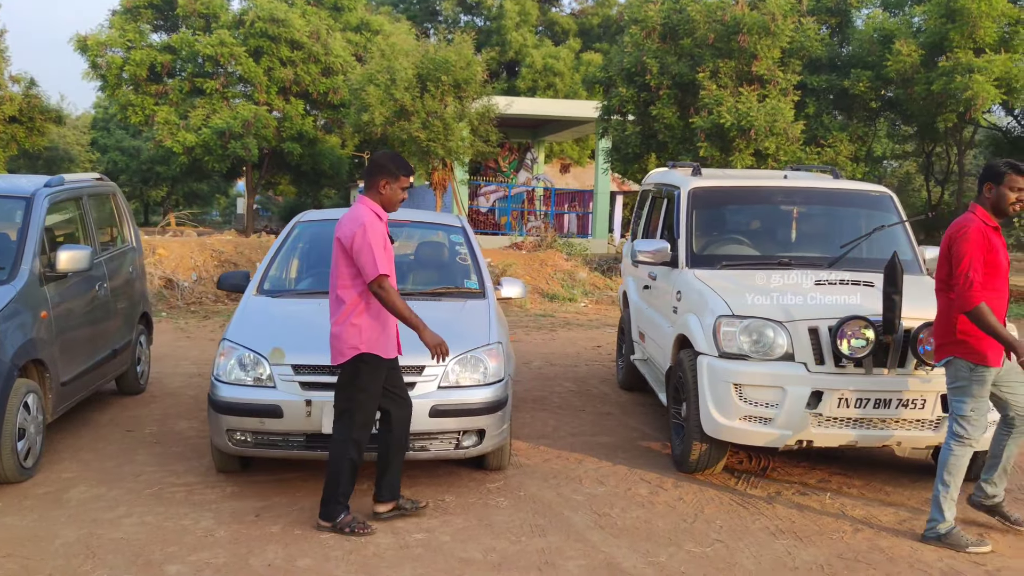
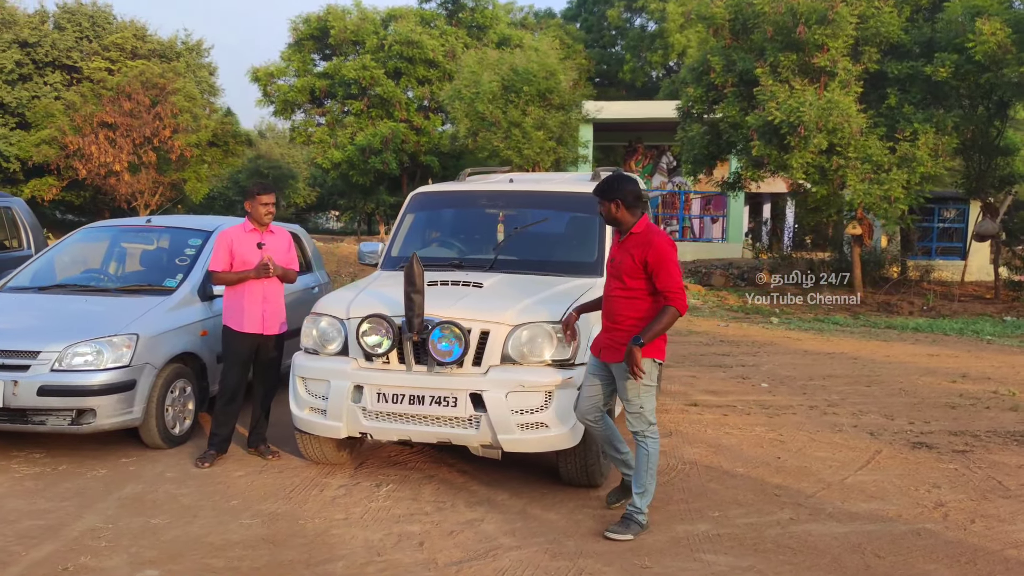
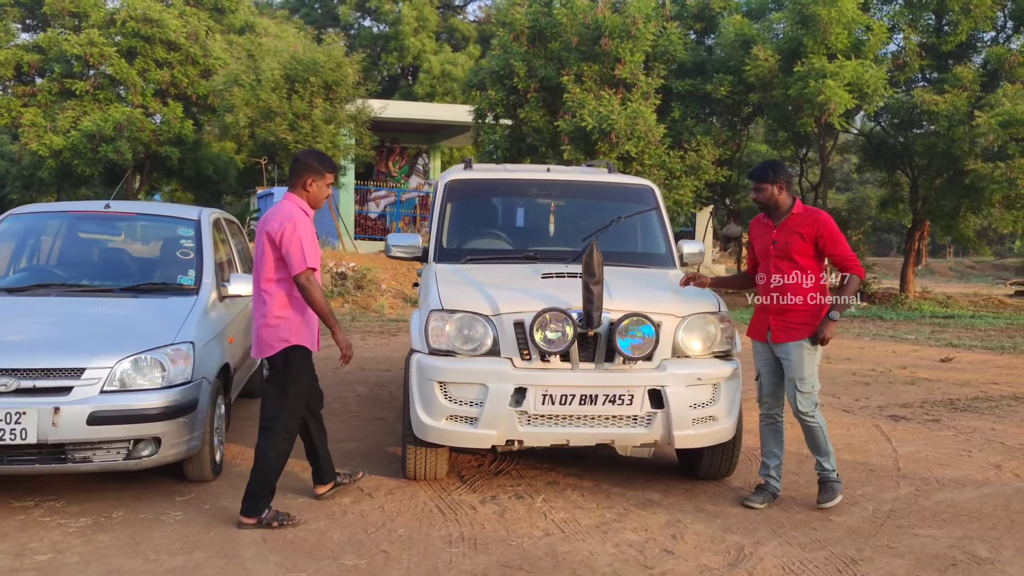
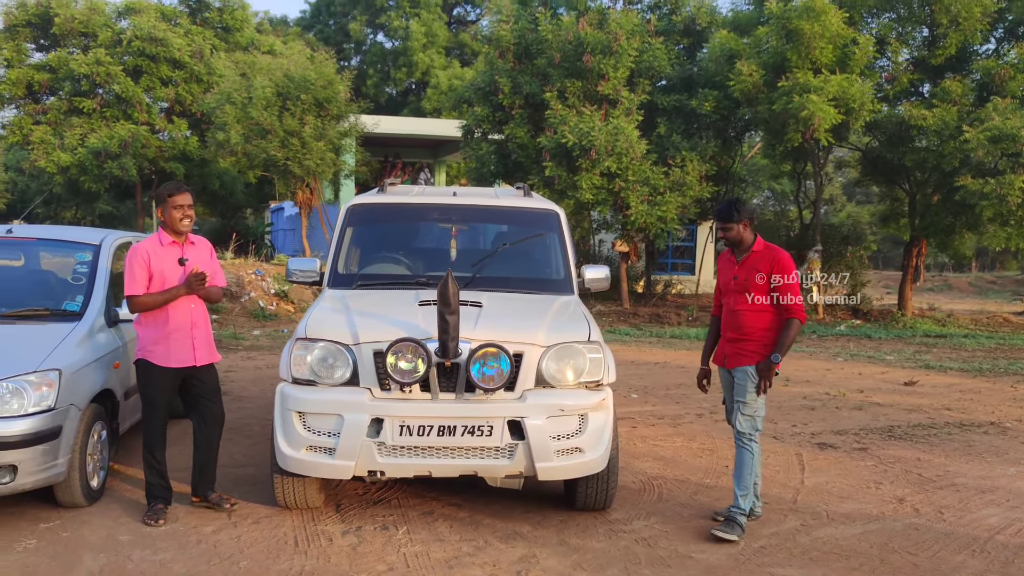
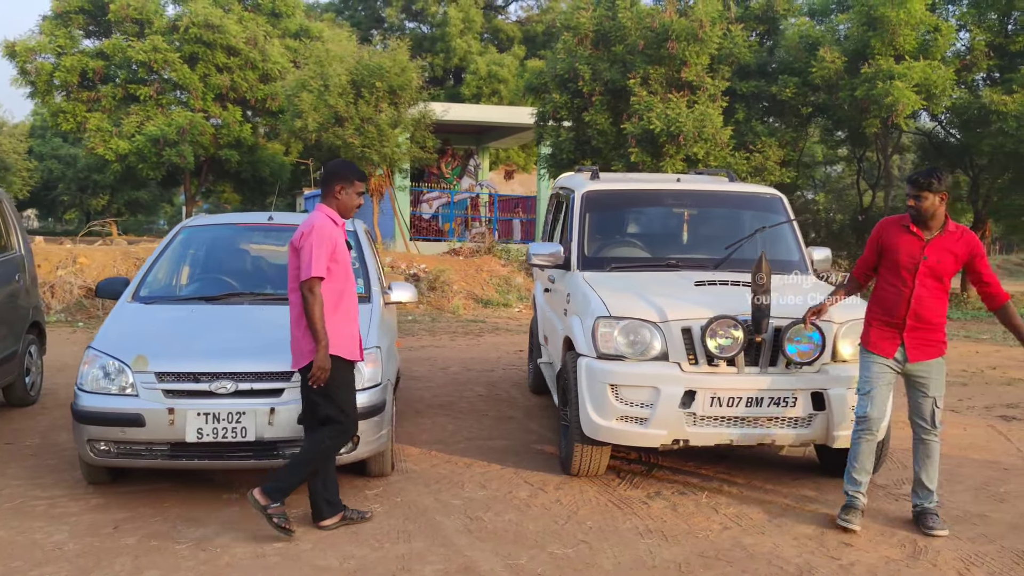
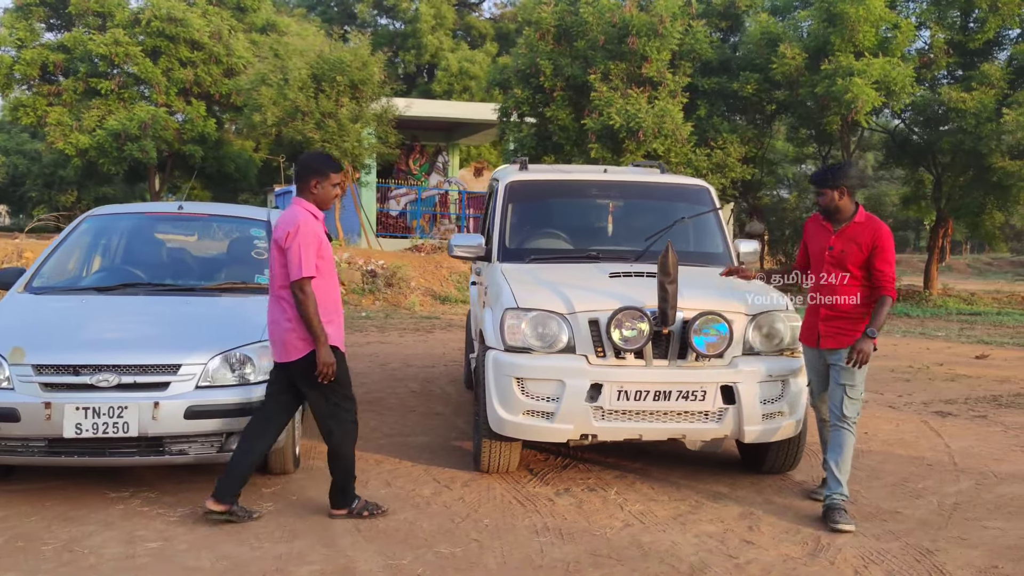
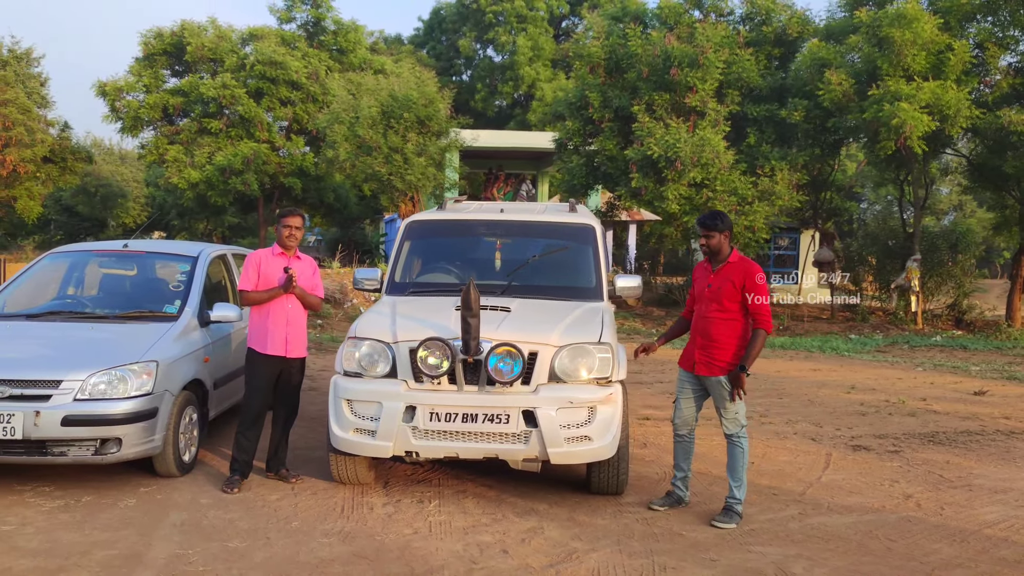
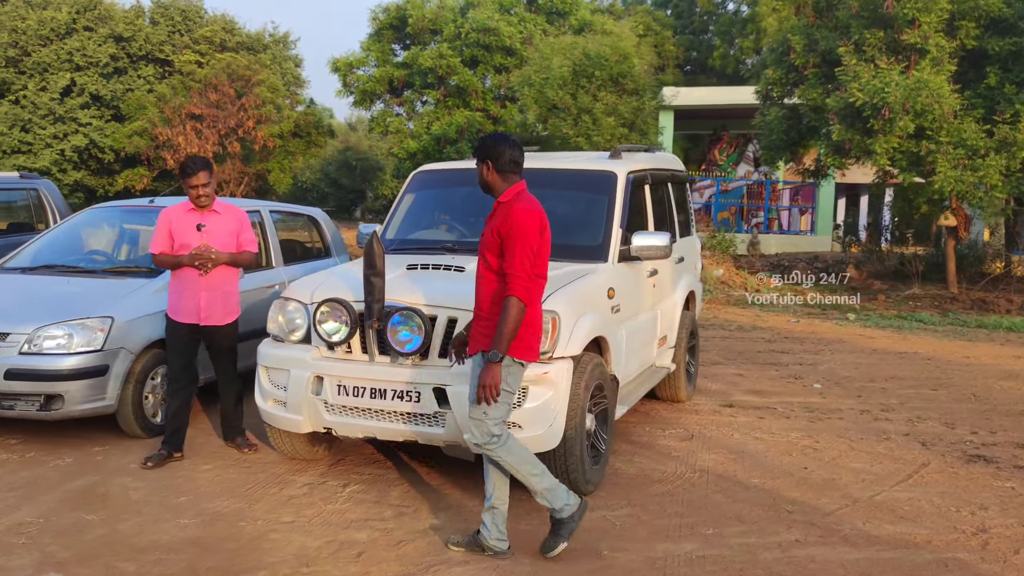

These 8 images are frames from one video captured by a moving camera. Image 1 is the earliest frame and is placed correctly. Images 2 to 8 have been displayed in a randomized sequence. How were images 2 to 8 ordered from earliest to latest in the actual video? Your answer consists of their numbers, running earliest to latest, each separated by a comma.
5, 6, 3, 4, 7, 2, 8
